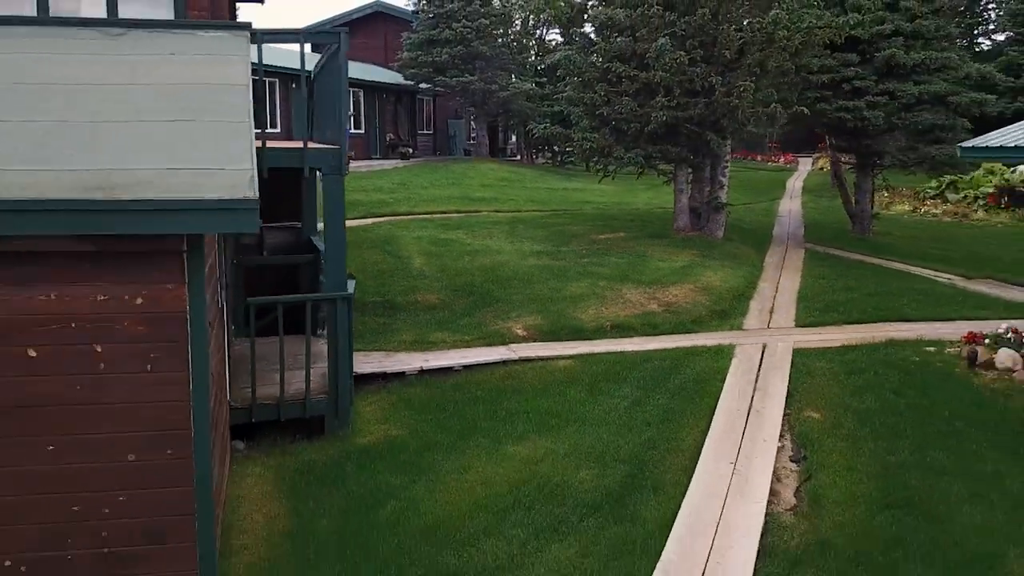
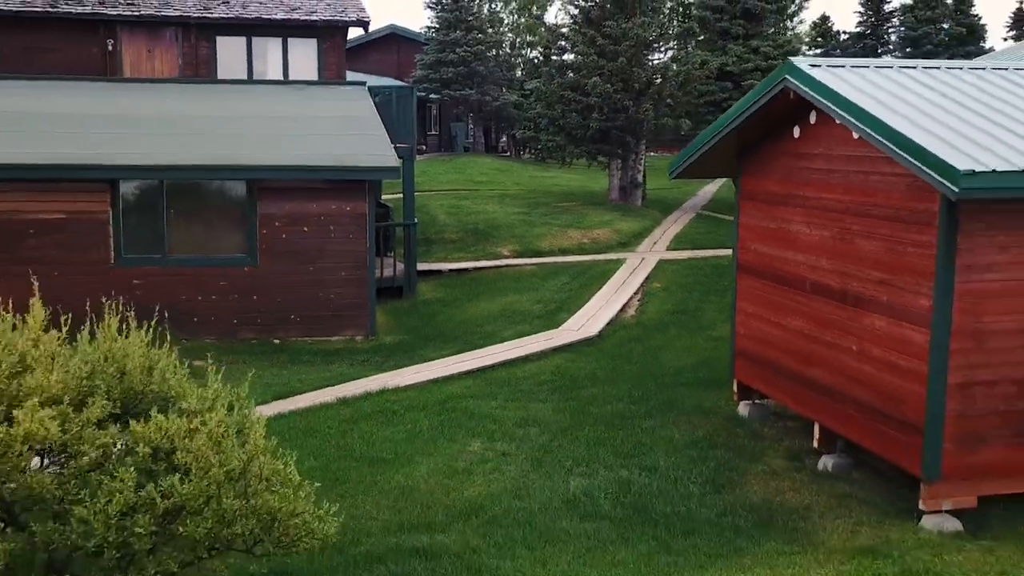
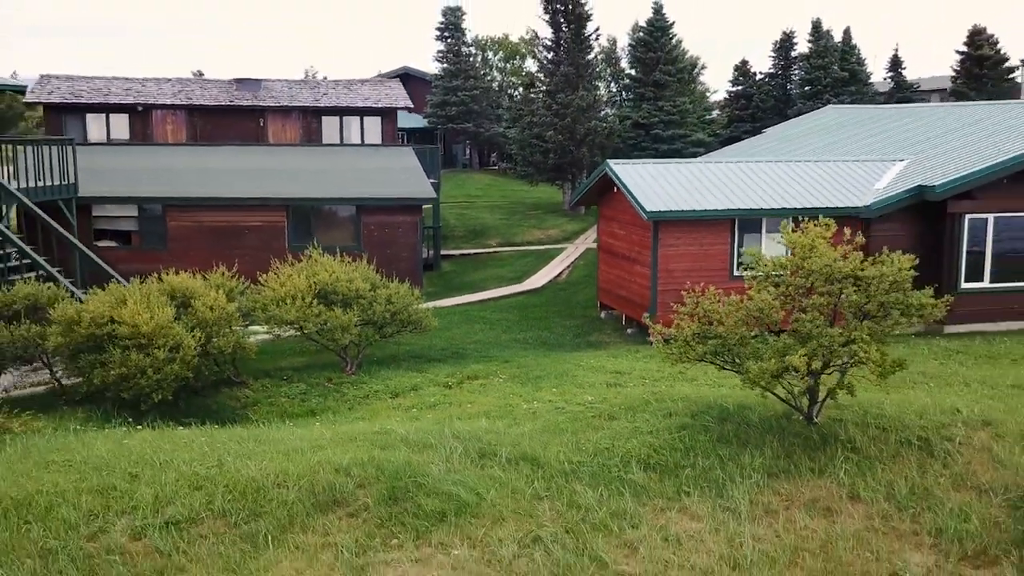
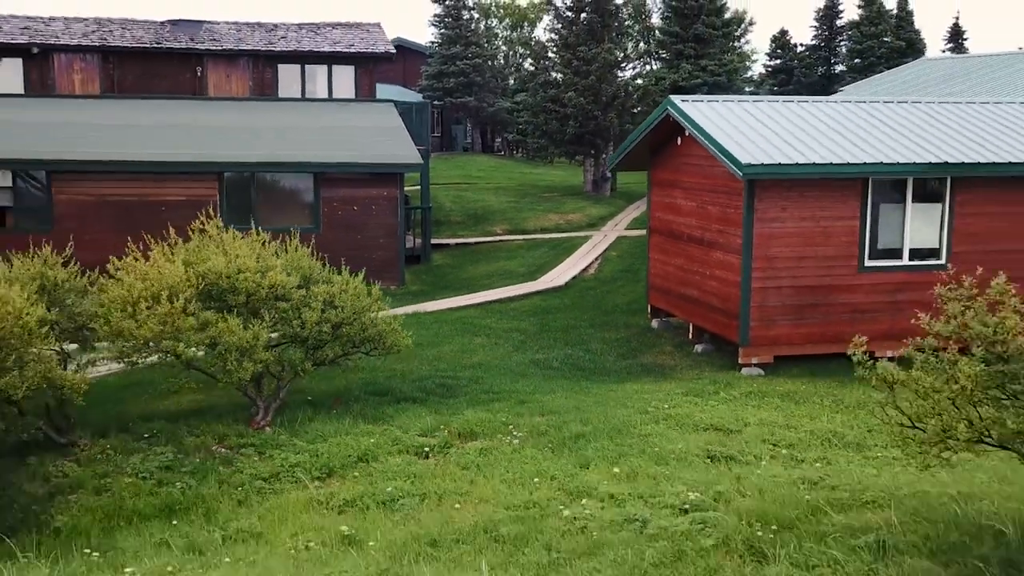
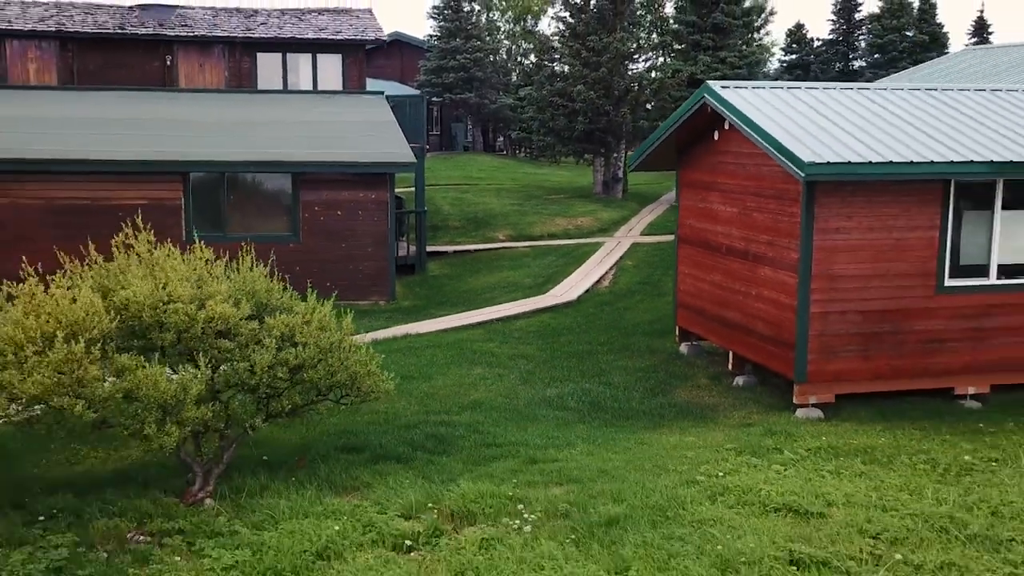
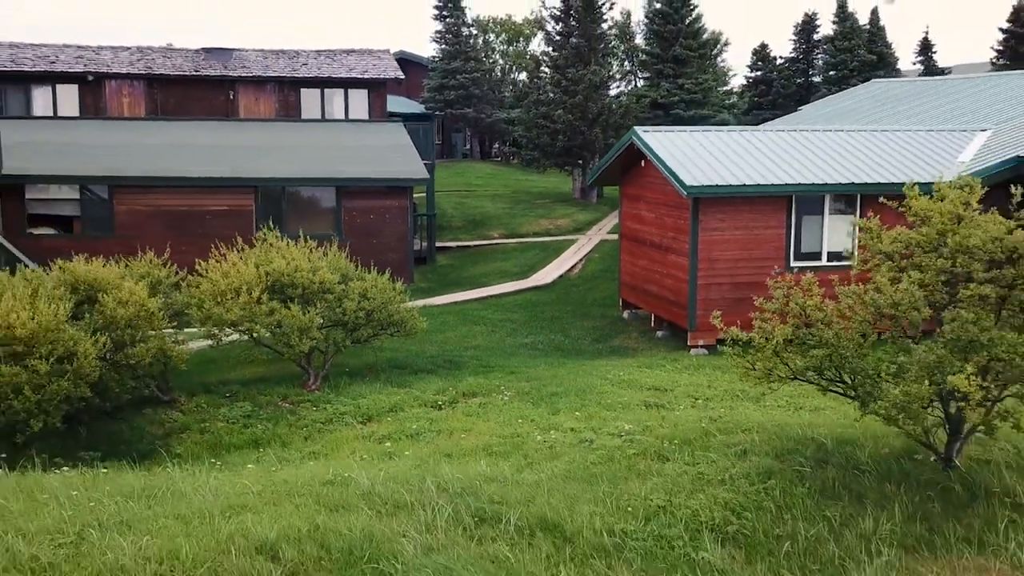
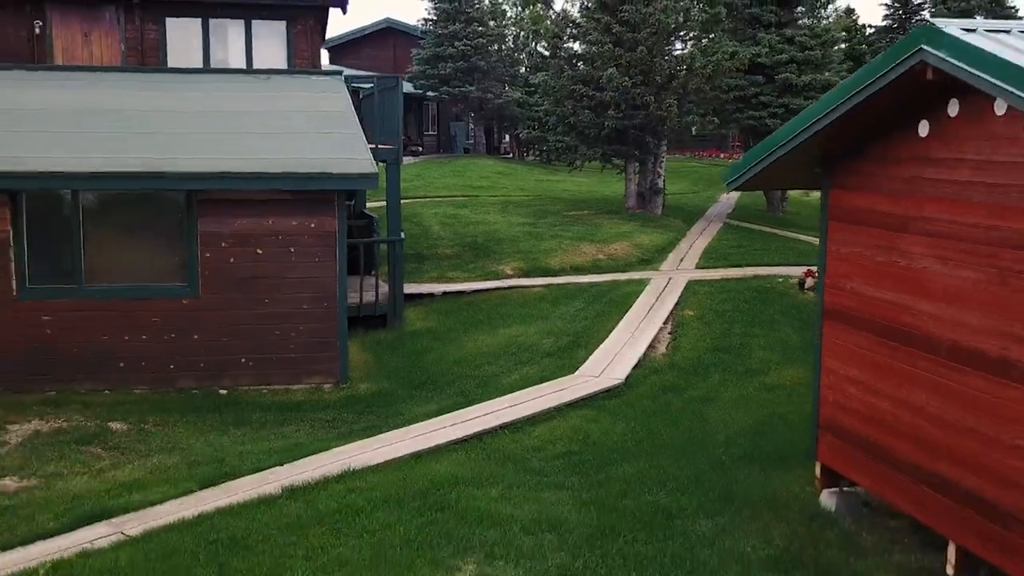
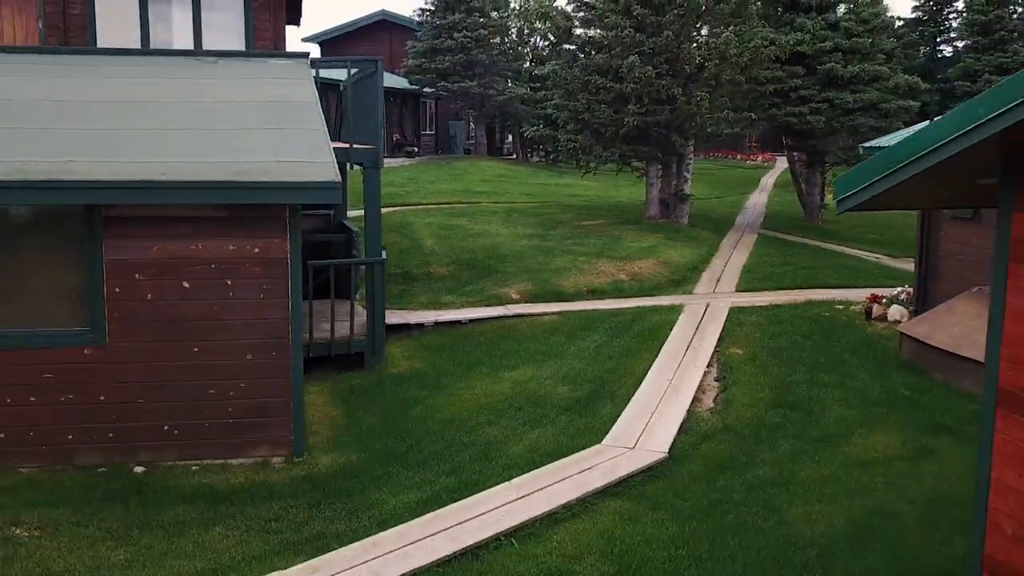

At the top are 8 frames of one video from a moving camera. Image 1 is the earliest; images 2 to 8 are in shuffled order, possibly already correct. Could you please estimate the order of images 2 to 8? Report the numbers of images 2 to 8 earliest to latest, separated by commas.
8, 7, 2, 5, 4, 6, 3
